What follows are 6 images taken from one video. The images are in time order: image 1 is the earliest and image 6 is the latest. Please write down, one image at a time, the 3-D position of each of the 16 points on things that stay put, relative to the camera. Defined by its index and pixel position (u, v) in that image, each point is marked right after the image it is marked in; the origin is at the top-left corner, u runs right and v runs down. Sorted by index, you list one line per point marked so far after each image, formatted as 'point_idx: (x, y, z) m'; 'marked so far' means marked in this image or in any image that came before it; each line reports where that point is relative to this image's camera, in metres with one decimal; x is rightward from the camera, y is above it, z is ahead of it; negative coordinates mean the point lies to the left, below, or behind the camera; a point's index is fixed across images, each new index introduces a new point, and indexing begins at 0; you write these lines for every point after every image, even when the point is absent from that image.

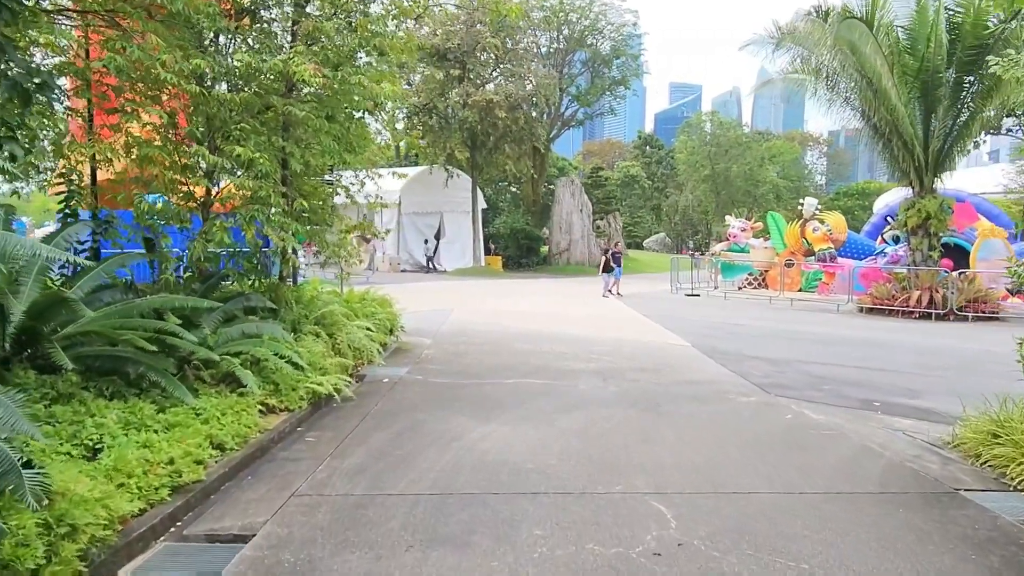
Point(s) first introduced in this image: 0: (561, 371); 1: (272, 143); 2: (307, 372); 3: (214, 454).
0: (+0.6, -1.1, +10.2) m
1: (-2.6, +1.6, +8.5) m
2: (-2.0, -0.8, +7.6) m
3: (-2.0, -1.1, +5.2) m
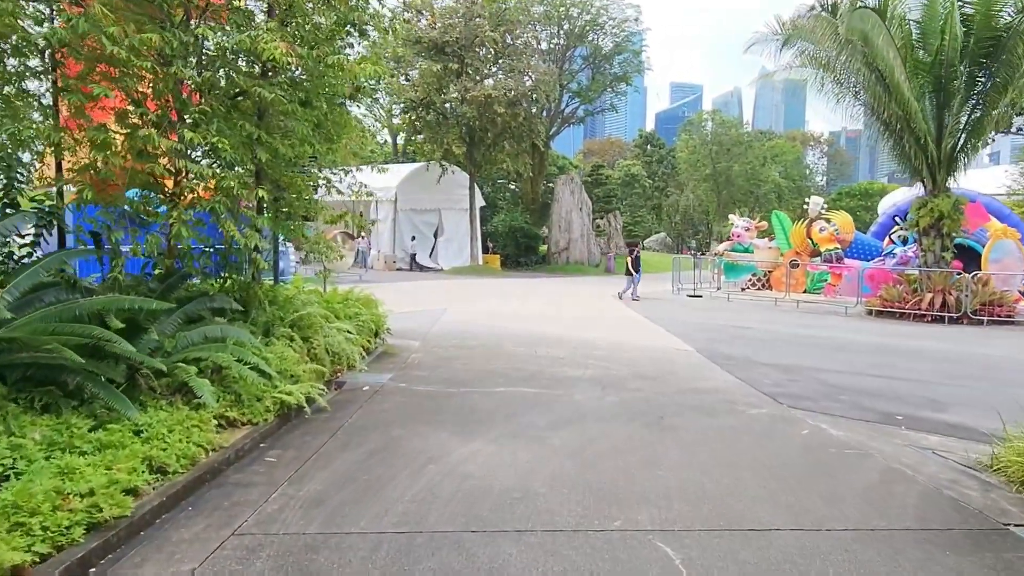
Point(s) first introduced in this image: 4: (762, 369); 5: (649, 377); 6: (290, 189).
0: (+0.5, -1.1, +9.5) m
1: (-2.7, +1.6, +7.8) m
2: (-2.1, -0.8, +6.9) m
3: (-2.1, -1.1, +4.5) m
4: (+3.3, -1.1, +10.2) m
5: (+1.7, -1.1, +9.6) m
6: (-2.6, +1.2, +8.9) m
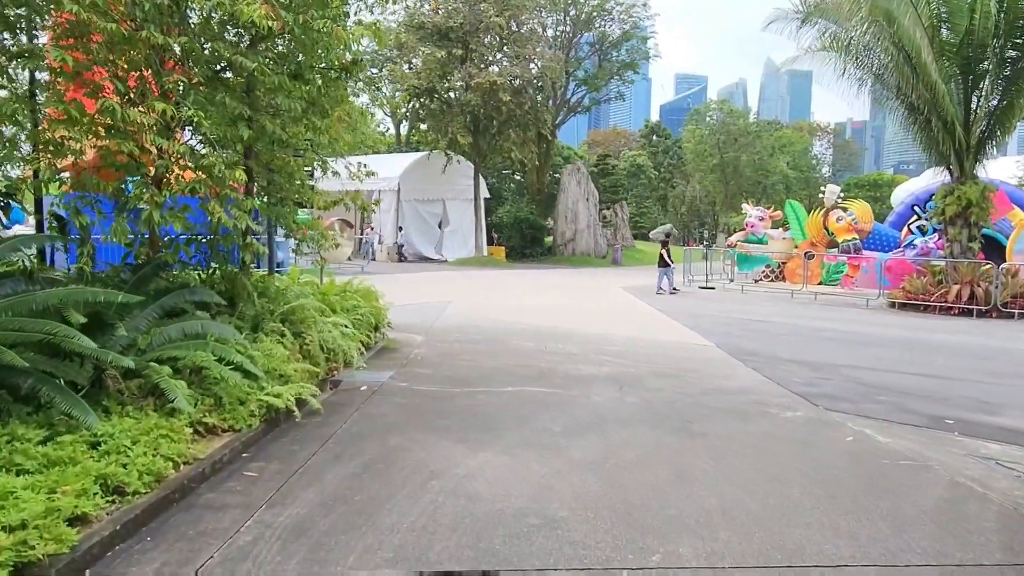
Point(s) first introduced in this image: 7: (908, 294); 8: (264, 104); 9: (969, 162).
0: (+0.6, -1.0, +8.8) m
1: (-2.5, +1.7, +7.1) m
2: (-2.0, -0.7, +6.2) m
3: (-2.0, -1.1, +3.8) m
4: (+3.4, -1.0, +9.5) m
5: (+1.8, -1.0, +8.9) m
6: (-2.5, +1.3, +8.2) m
7: (+8.6, -0.1, +16.9) m
8: (-2.4, +1.8, +7.6) m
9: (+9.6, +2.7, +16.4) m
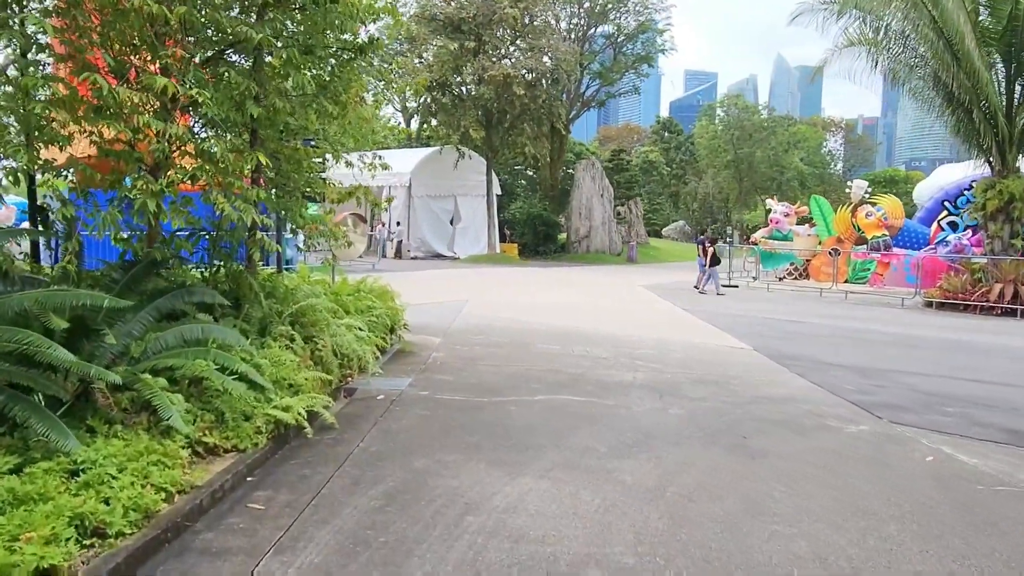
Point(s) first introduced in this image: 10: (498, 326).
0: (+0.9, -1.0, +8.1) m
1: (-2.3, +1.7, +6.5) m
2: (-1.7, -0.7, +5.6) m
3: (-1.8, -1.1, +3.2) m
4: (+3.7, -1.0, +8.8) m
5: (+2.1, -1.0, +8.2) m
6: (-2.2, +1.3, +7.6) m
7: (+9.0, -0.1, +16.1) m
8: (-2.1, +1.8, +6.9) m
9: (+10.0, +2.7, +15.6) m
10: (-0.2, -0.6, +12.2) m
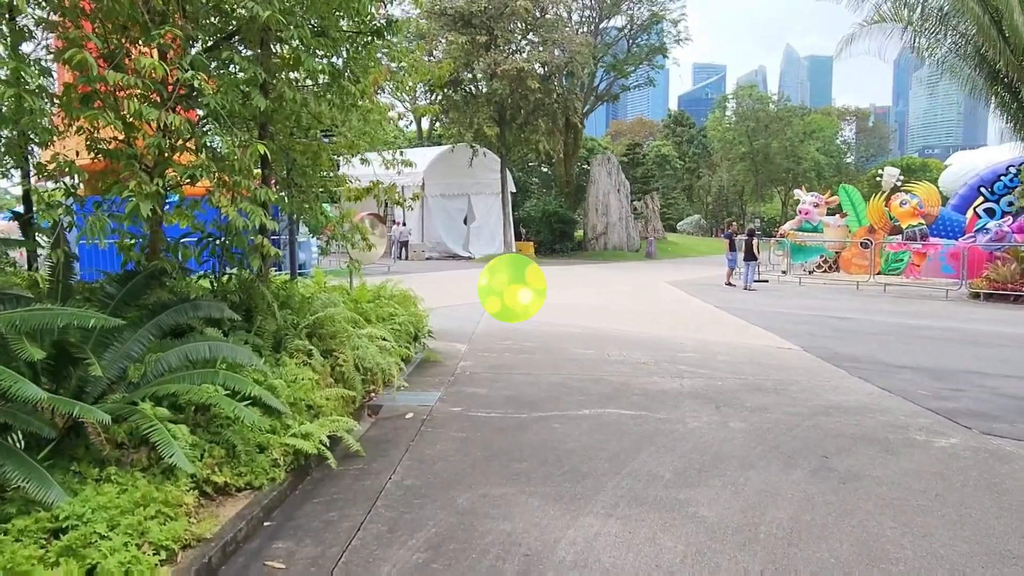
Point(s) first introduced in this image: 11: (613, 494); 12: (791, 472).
0: (+1.3, -1.0, +7.4) m
1: (-2.0, +1.6, +5.8) m
2: (-1.4, -0.8, +4.9) m
3: (-1.5, -1.2, +2.5) m
4: (+4.1, -0.9, +8.1) m
5: (+2.5, -1.0, +7.5) m
6: (-1.9, +1.2, +6.9) m
7: (+9.5, +0.1, +15.3) m
8: (-1.9, +1.7, +6.3) m
9: (+10.4, +2.9, +14.7) m
10: (+0.2, -0.6, +11.5) m
11: (+0.6, -1.1, +4.3) m
12: (+1.7, -1.1, +4.8) m
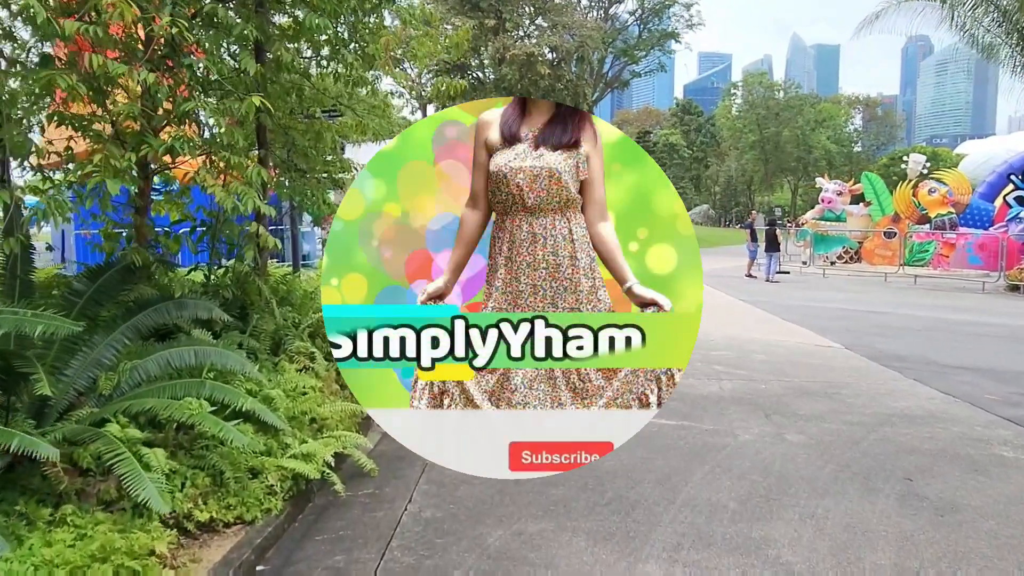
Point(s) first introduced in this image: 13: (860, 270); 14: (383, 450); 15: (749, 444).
0: (+1.5, -0.9, +6.7) m
1: (-1.8, +1.7, +5.1) m
2: (-1.2, -0.8, +4.2) m
3: (-1.3, -1.2, +1.8) m
4: (+4.3, -0.8, +7.3) m
5: (+2.7, -0.9, +6.8) m
6: (-1.7, +1.2, +6.2) m
7: (+9.7, +0.2, +14.5) m
8: (-1.7, +1.8, +5.6) m
9: (+10.7, +3.1, +13.9) m
10: (+0.4, -0.5, +10.8) m
11: (+0.8, -1.1, +3.6) m
12: (+1.9, -1.1, +4.1) m
13: (+8.5, +0.5, +19.1) m
14: (-0.8, -1.0, +5.0) m
15: (+1.6, -1.1, +5.2) m
